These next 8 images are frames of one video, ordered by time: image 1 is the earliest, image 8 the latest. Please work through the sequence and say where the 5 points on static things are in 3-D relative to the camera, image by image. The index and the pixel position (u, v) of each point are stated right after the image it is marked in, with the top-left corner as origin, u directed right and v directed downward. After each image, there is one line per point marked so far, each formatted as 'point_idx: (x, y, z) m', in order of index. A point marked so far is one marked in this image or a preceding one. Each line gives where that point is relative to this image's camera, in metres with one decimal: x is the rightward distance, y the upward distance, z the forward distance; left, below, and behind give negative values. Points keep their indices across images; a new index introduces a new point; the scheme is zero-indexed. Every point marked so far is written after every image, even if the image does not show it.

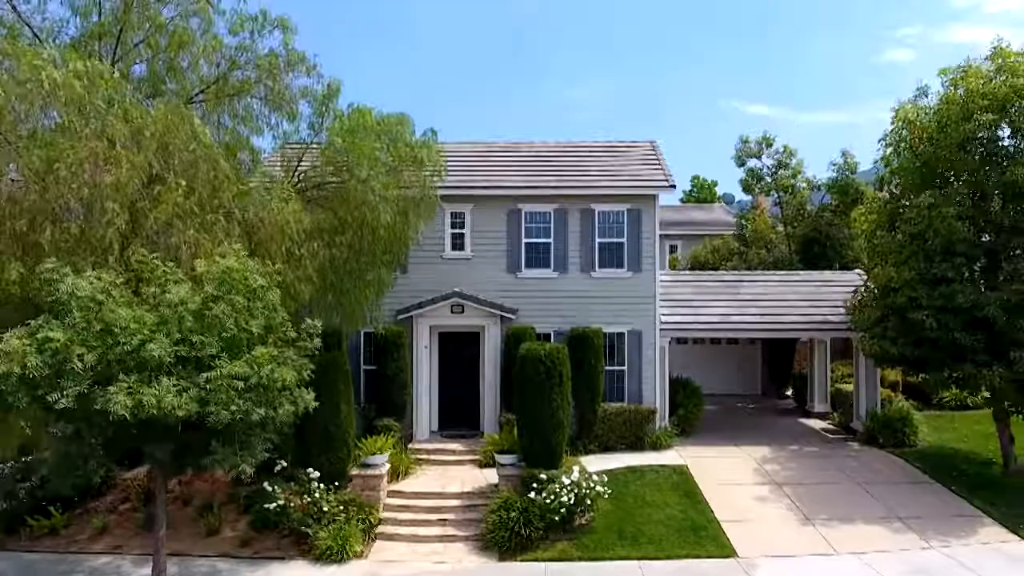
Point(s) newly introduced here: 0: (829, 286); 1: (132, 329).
0: (+7.1, 0.0, +18.8) m
1: (-3.8, -0.5, +8.5) m
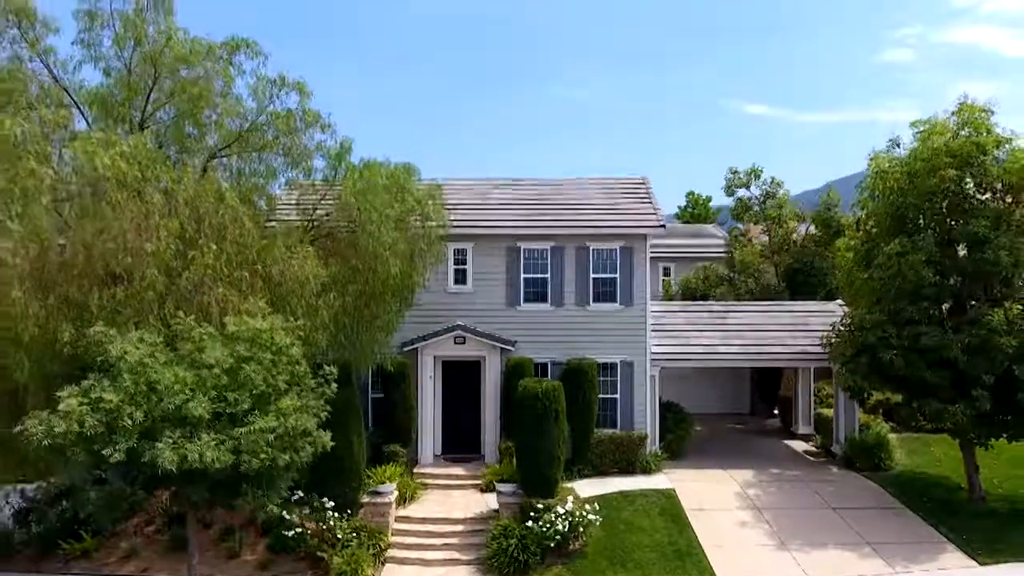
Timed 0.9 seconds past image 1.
0: (+7.1, -0.7, +19.9) m
1: (-3.8, -1.2, +9.5) m
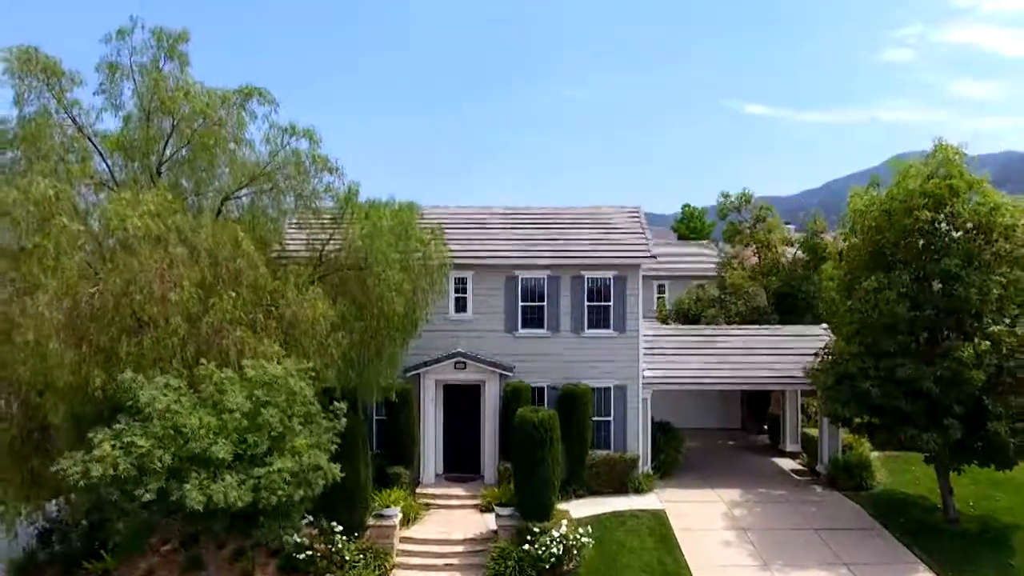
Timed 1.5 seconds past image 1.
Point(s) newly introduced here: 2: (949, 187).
0: (+7.0, -1.3, +20.7) m
1: (-3.8, -1.8, +10.4) m
2: (+8.0, +1.8, +15.3) m
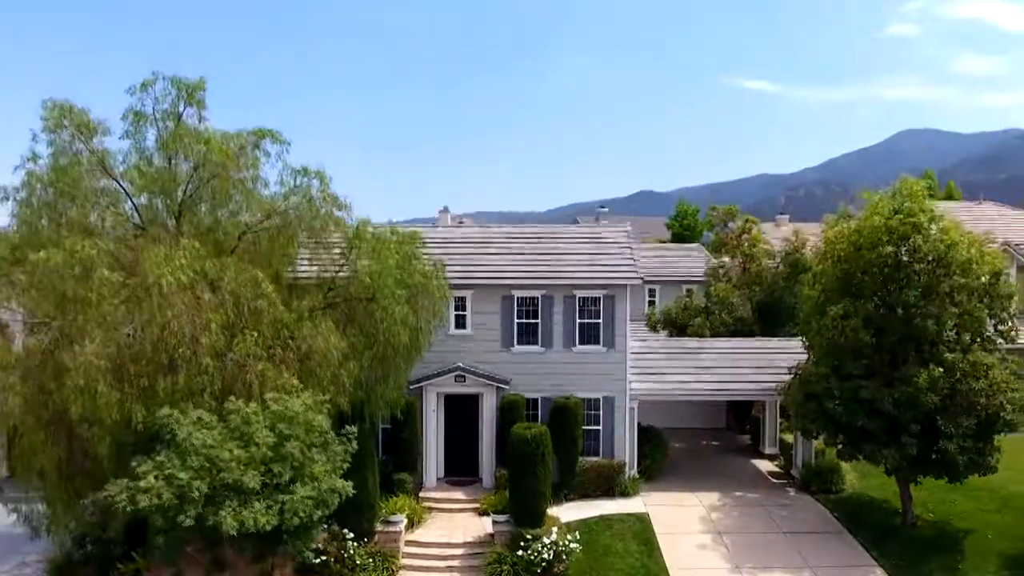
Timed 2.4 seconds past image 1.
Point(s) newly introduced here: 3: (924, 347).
0: (+6.9, -1.7, +22.2) m
1: (-3.9, -2.5, +11.8) m
2: (+7.9, +1.3, +16.7) m
3: (+8.2, -1.2, +16.7) m
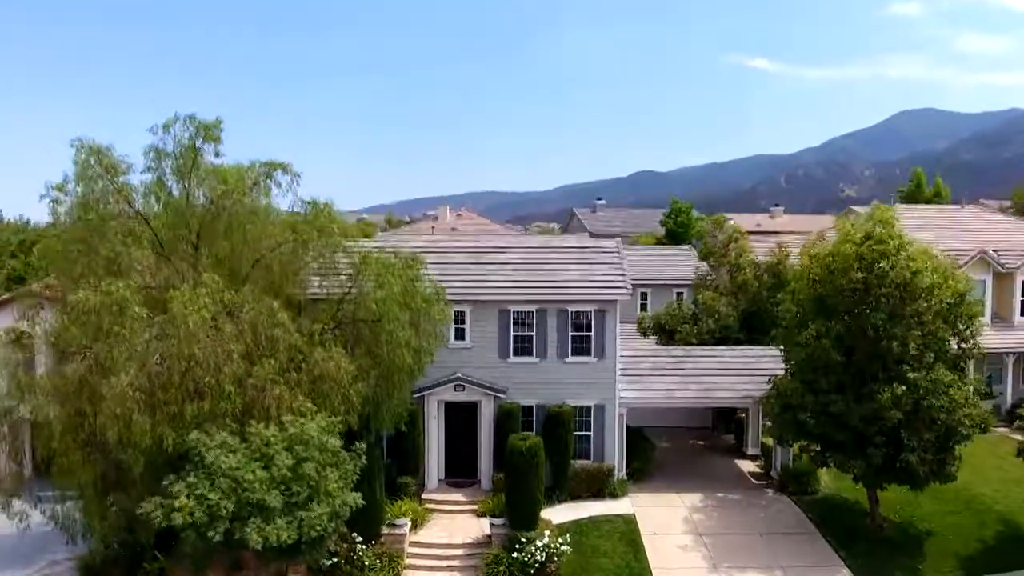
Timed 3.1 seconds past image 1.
0: (+6.8, -2.0, +23.5) m
1: (-4.0, -3.1, +13.1) m
2: (+7.8, +0.8, +17.9) m
3: (+8.1, -1.6, +18.1) m
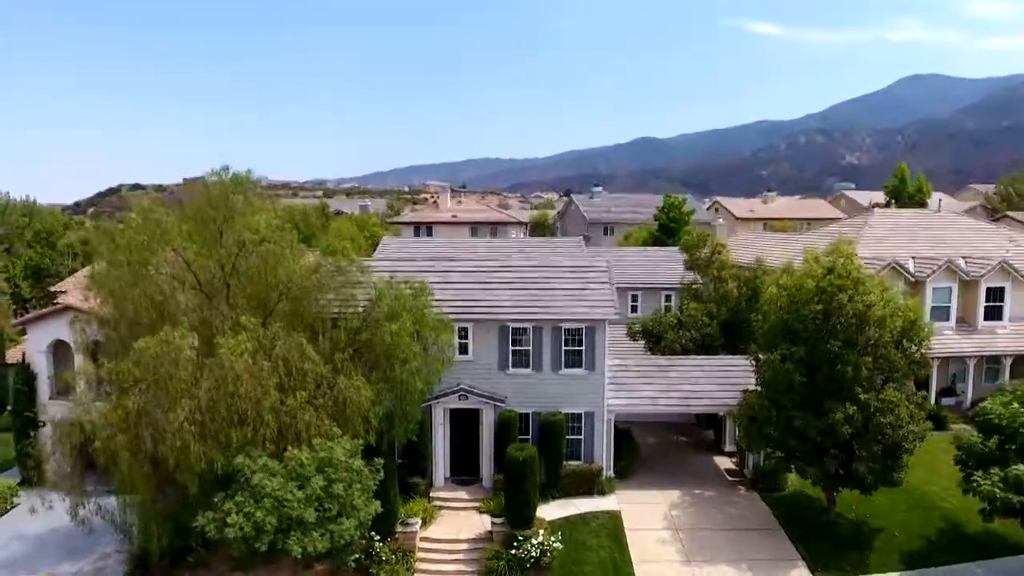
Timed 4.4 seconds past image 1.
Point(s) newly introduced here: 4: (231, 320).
0: (+6.8, -2.5, +25.9) m
1: (-4.0, -4.0, +15.6) m
2: (+7.8, +0.1, +20.2) m
3: (+8.0, -2.3, +20.4) m
4: (-6.1, -0.7, +18.2) m
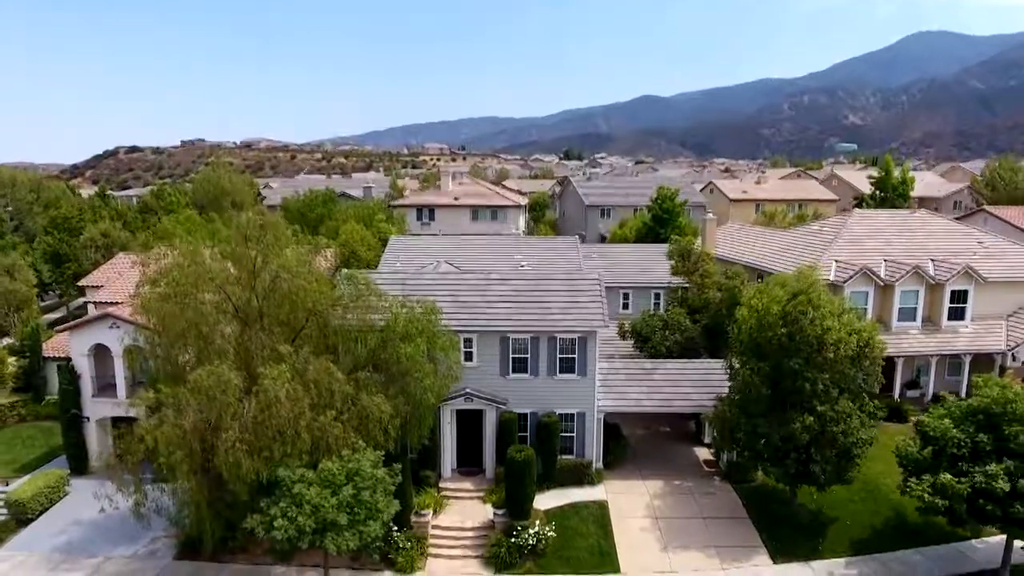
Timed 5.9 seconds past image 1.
0: (+6.8, -2.9, +28.7) m
1: (-4.0, -4.8, +18.5) m
2: (+7.8, -0.6, +22.9) m
3: (+8.0, -3.0, +23.3) m
4: (-6.1, -1.4, +21.0) m
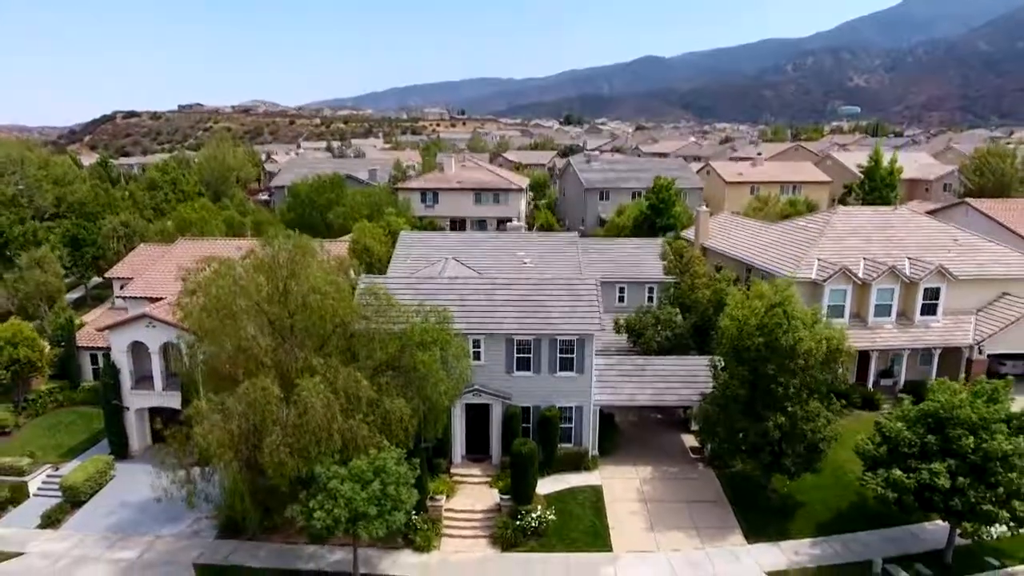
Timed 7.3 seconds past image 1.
0: (+7.0, -3.0, +31.5) m
1: (-3.9, -5.4, +21.4) m
2: (+7.9, -1.0, +25.6) m
3: (+8.2, -3.4, +26.1) m
4: (-5.9, -1.9, +23.7) m
